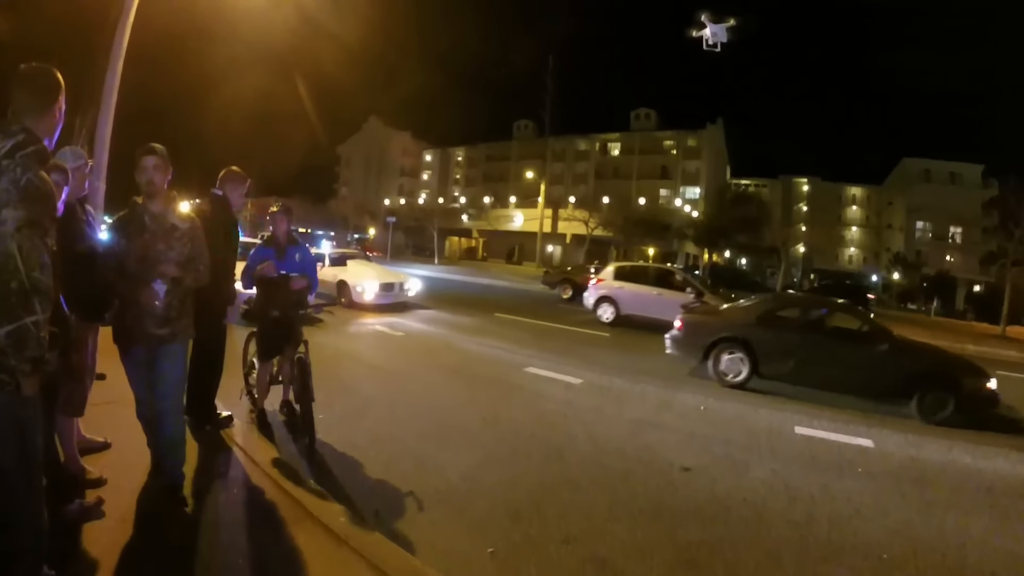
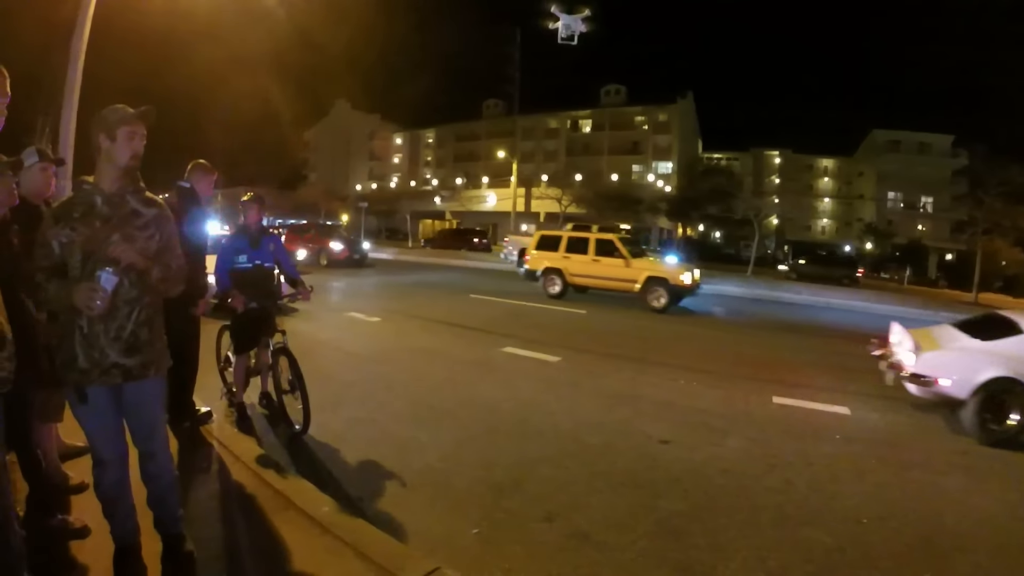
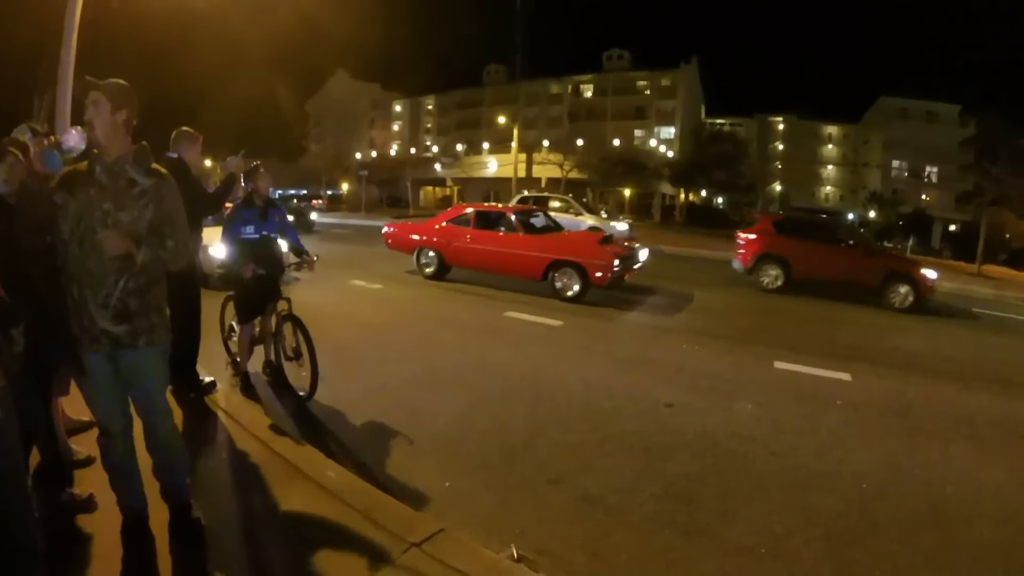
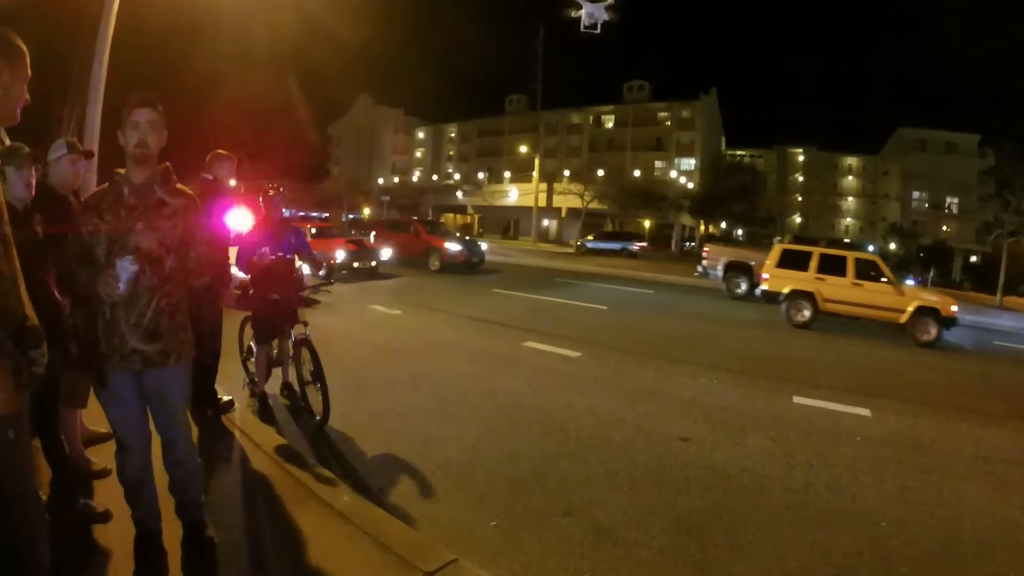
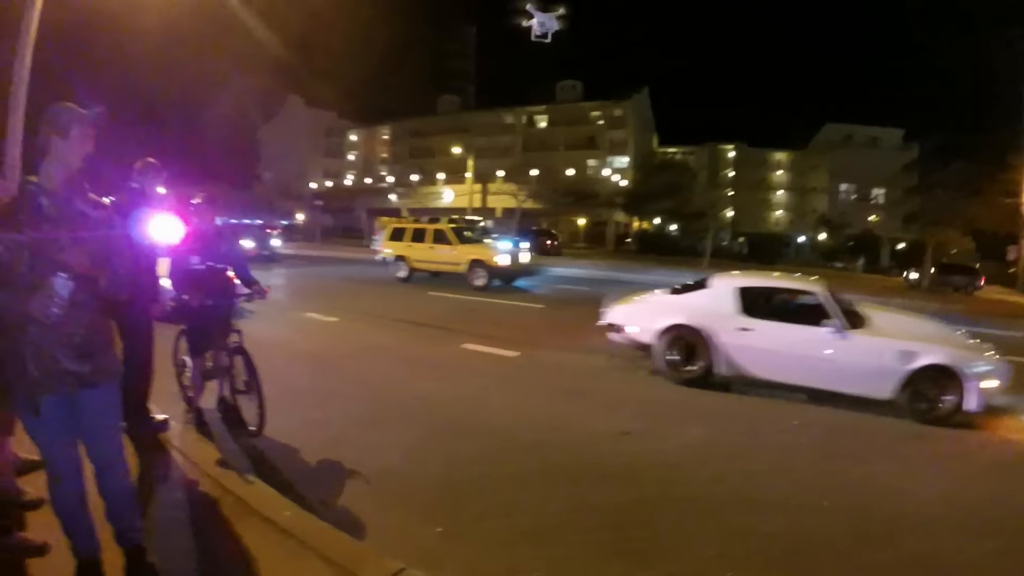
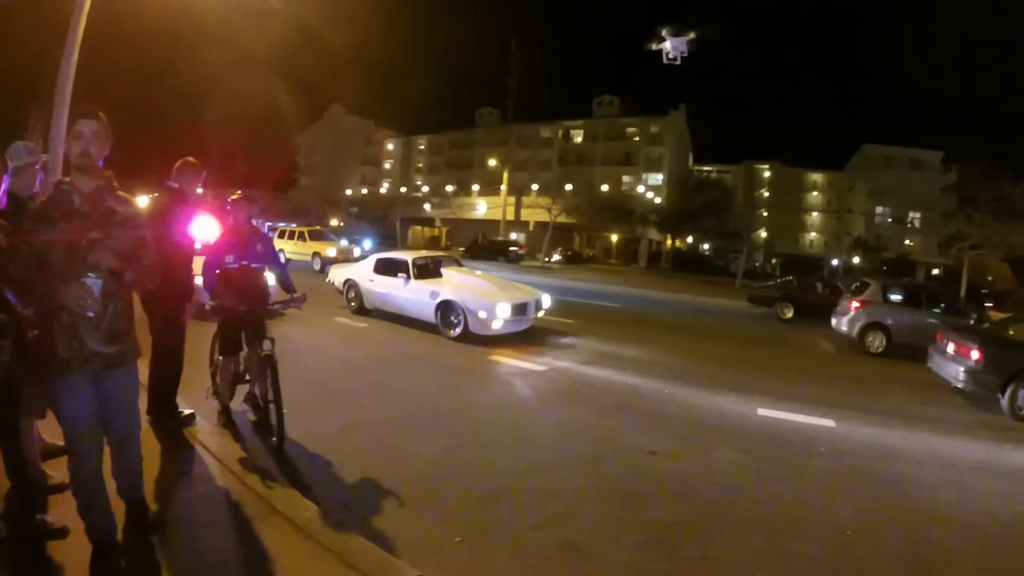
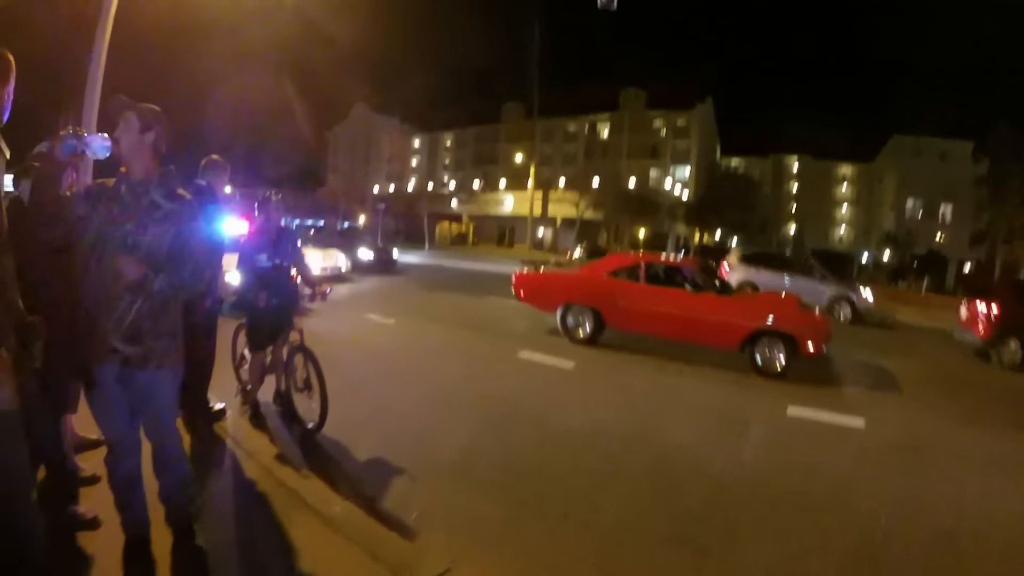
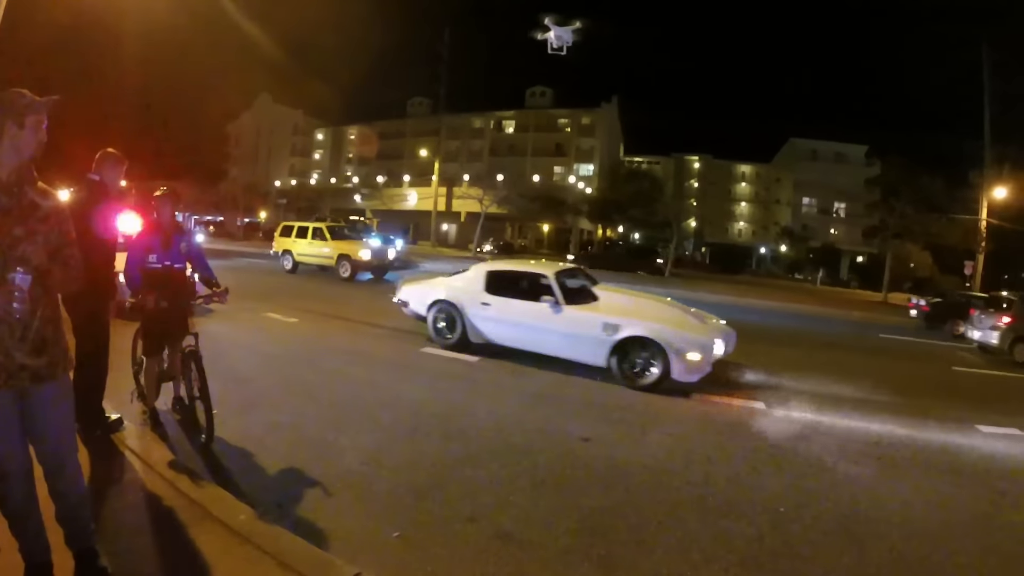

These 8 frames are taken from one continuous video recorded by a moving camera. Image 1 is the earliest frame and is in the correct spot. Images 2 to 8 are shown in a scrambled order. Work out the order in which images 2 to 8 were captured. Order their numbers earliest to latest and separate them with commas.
6, 8, 5, 2, 4, 3, 7
